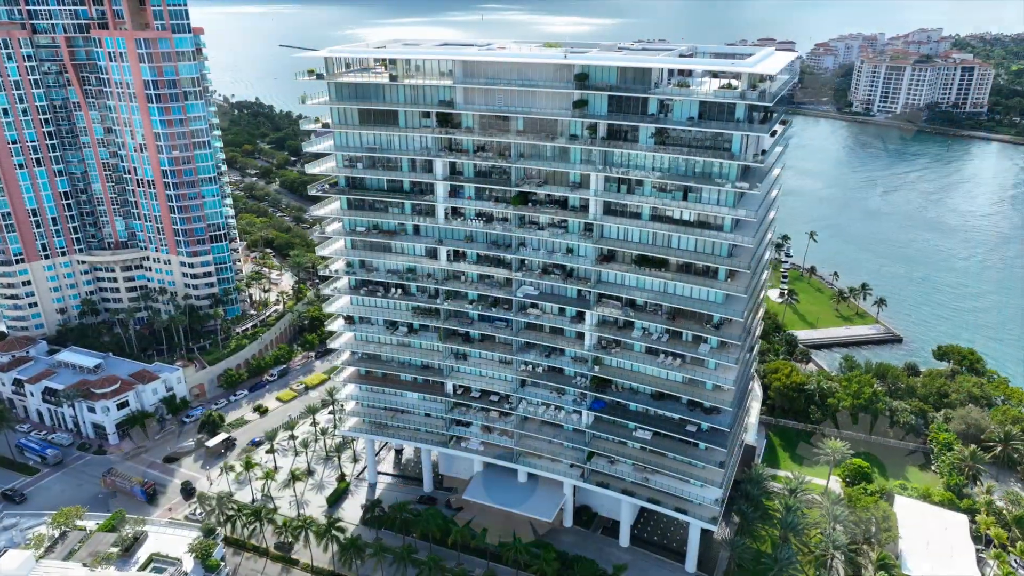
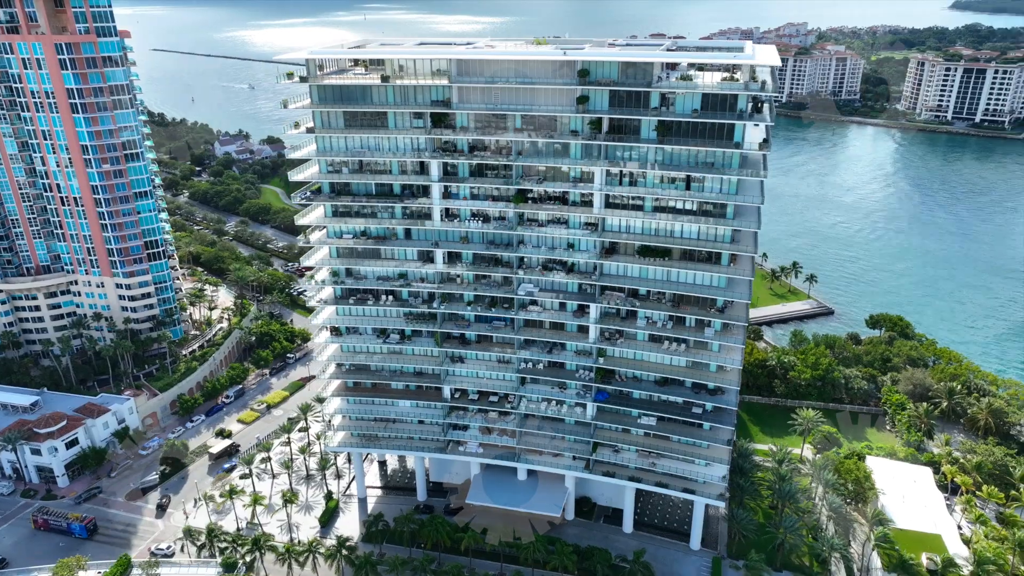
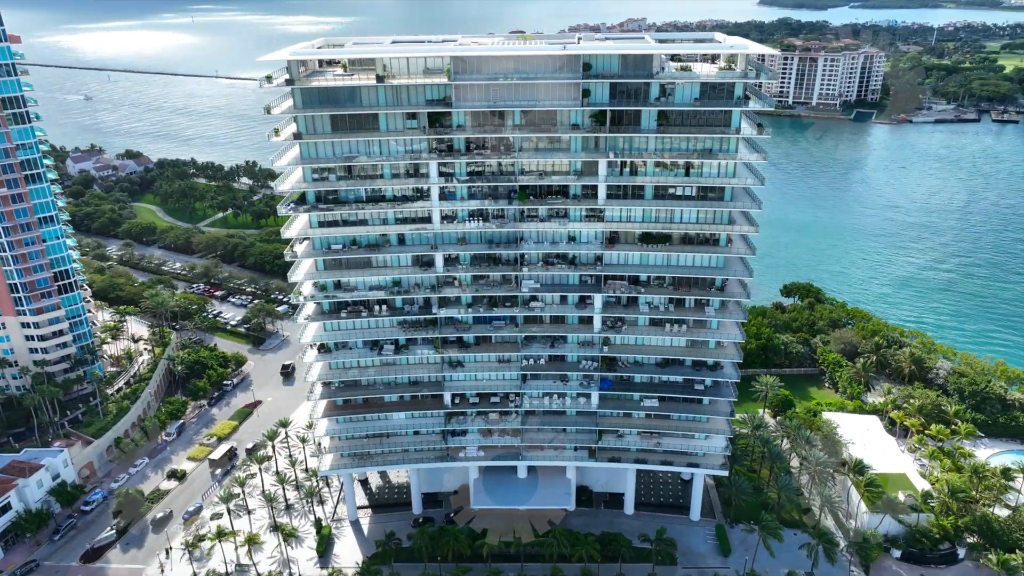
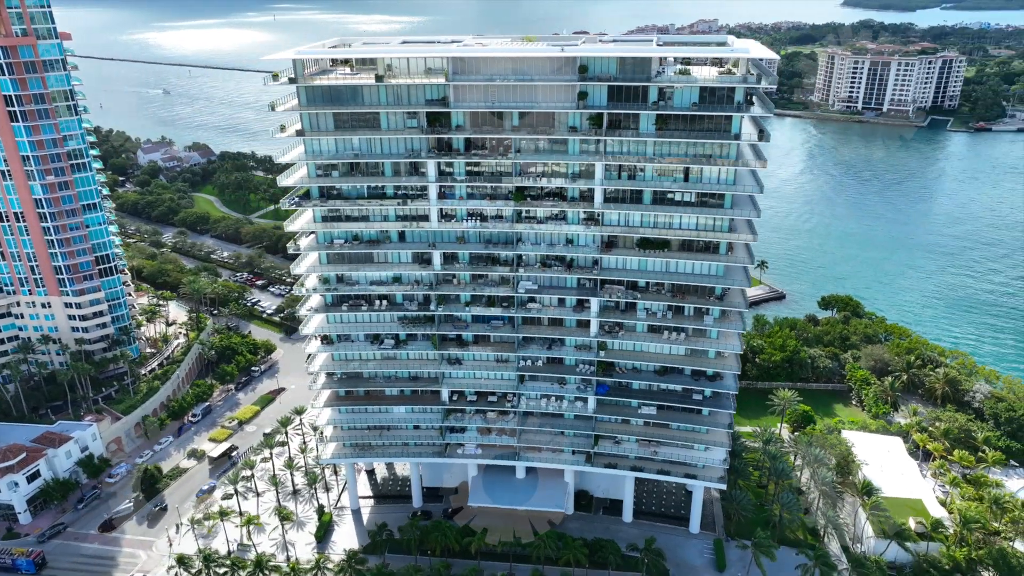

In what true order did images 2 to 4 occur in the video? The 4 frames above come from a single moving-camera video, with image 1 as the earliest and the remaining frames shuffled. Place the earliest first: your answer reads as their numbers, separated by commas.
2, 4, 3
